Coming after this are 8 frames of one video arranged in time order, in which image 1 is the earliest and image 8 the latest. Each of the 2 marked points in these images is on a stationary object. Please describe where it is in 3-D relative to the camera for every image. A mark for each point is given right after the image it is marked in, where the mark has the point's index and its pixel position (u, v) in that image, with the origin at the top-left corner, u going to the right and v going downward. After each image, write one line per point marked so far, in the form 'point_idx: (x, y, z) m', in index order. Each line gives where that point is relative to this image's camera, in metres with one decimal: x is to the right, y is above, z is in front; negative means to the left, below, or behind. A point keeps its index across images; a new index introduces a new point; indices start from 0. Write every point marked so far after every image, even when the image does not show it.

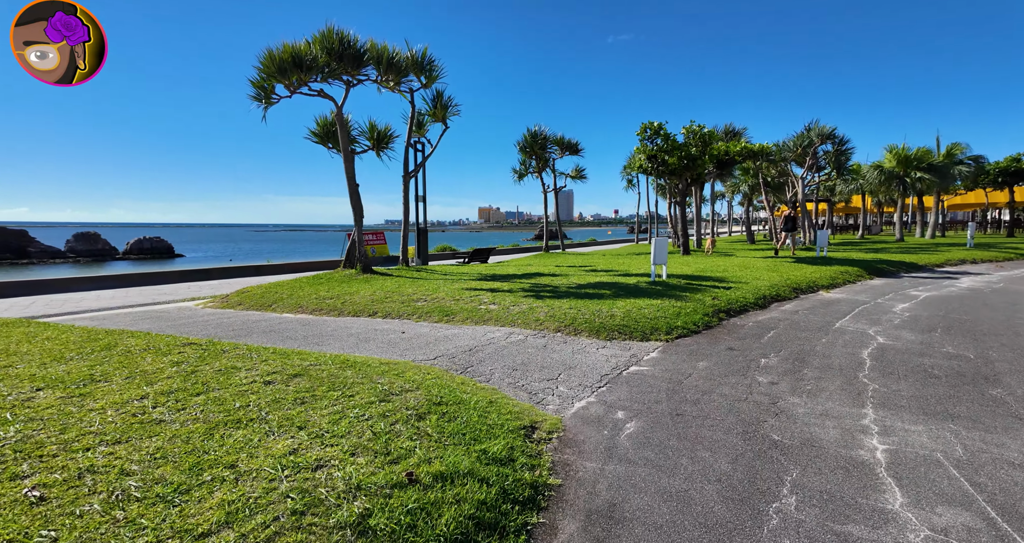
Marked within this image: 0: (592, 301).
0: (+1.3, -0.5, +8.5) m
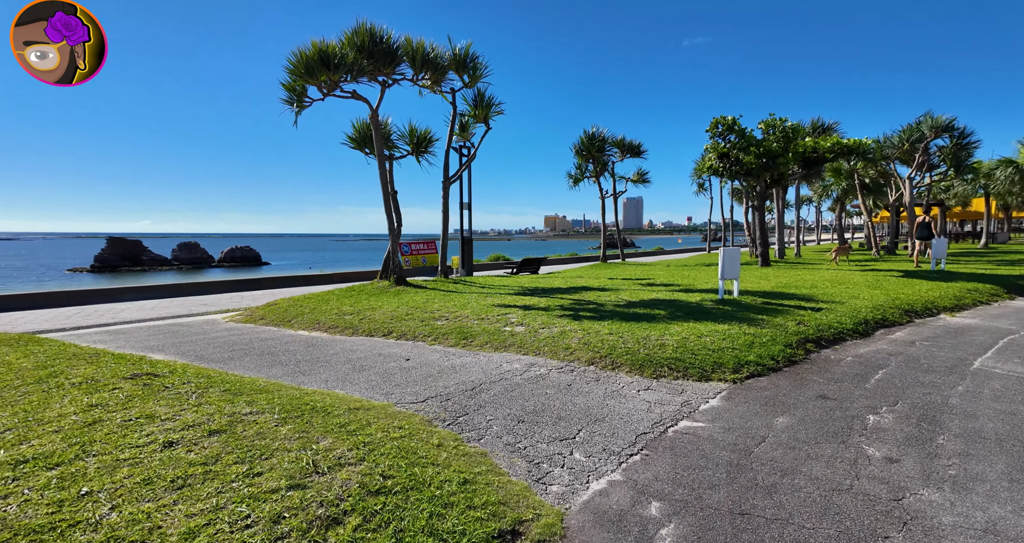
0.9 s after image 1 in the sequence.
0: (+1.7, -0.8, +7.0) m
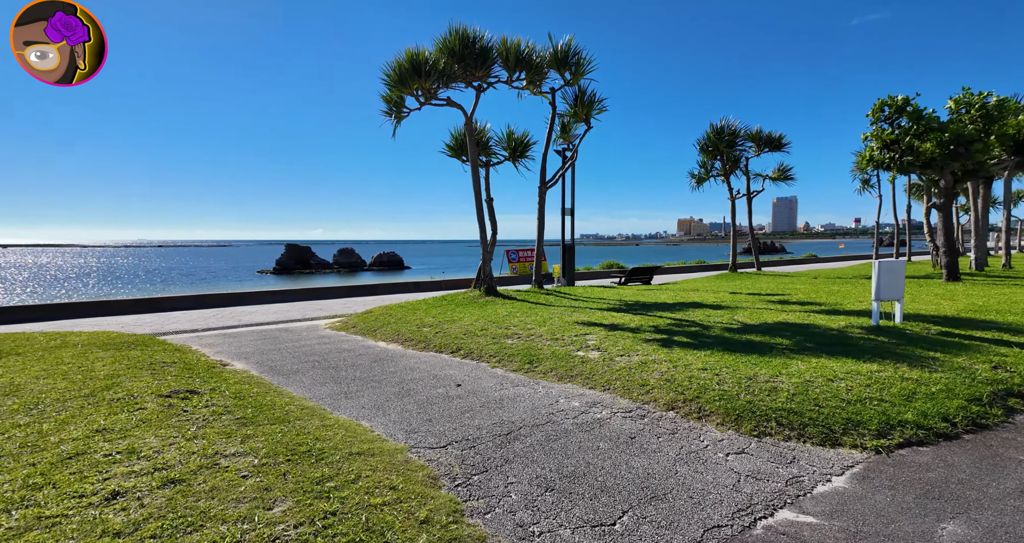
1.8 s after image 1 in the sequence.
0: (+2.5, -1.0, +5.6) m
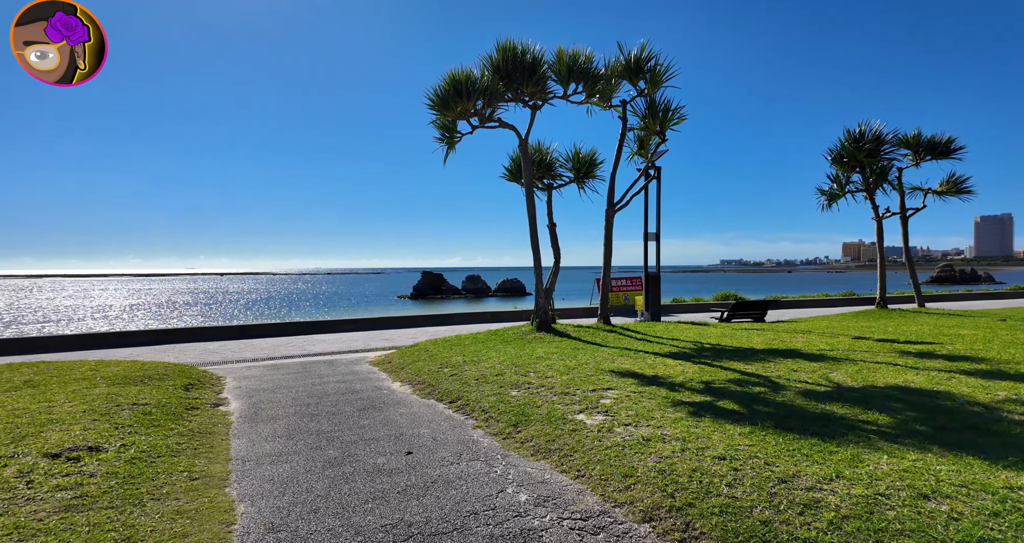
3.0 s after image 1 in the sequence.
0: (+2.1, -1.3, +3.9) m
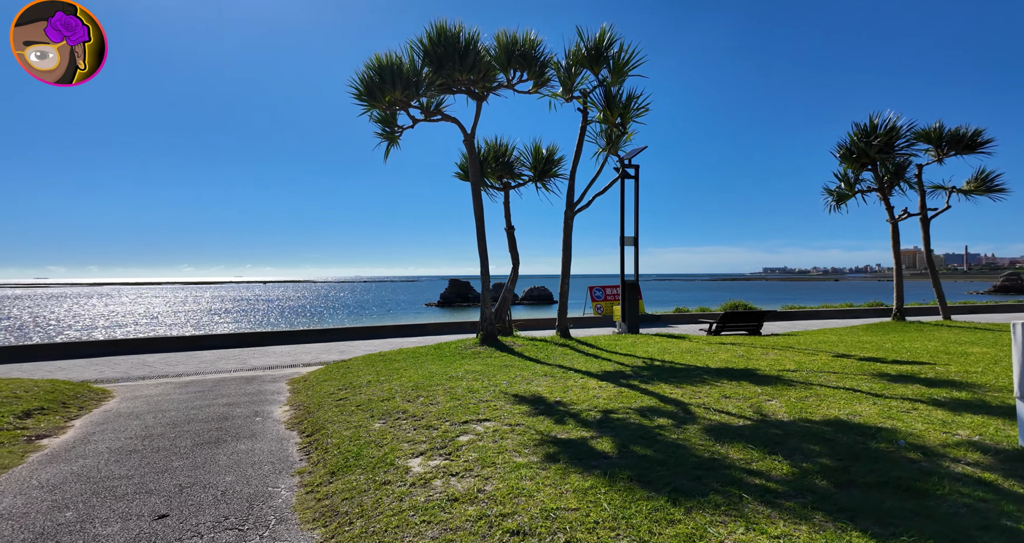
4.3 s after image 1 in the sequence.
0: (+0.7, -1.4, +2.9) m
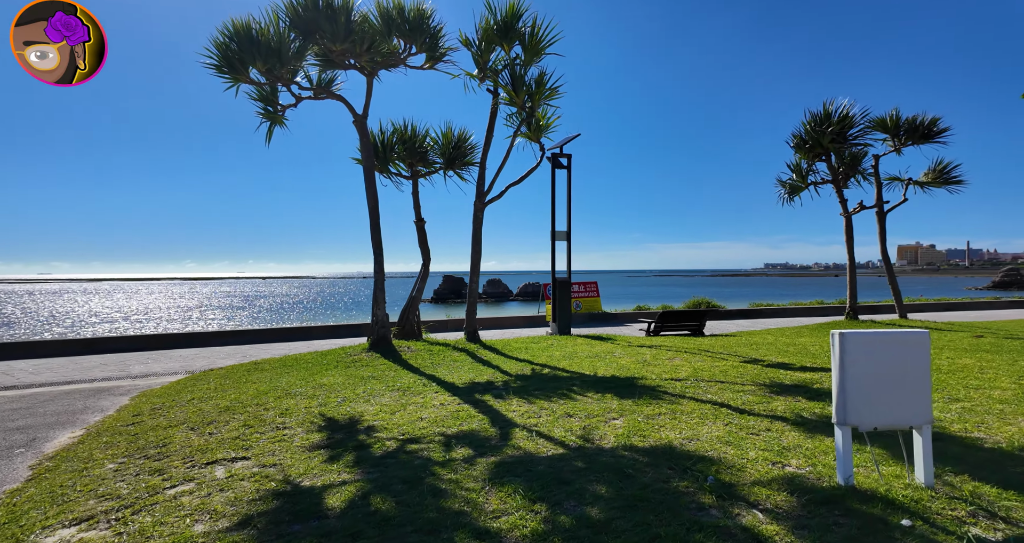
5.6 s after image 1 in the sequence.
0: (-1.2, -1.5, +2.2) m
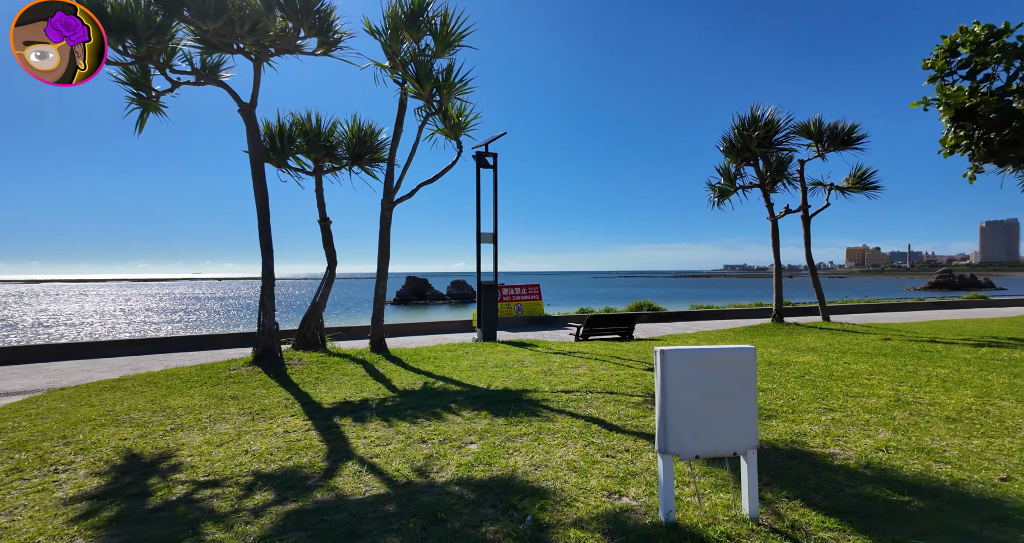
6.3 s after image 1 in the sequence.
0: (-2.4, -1.6, +1.6) m
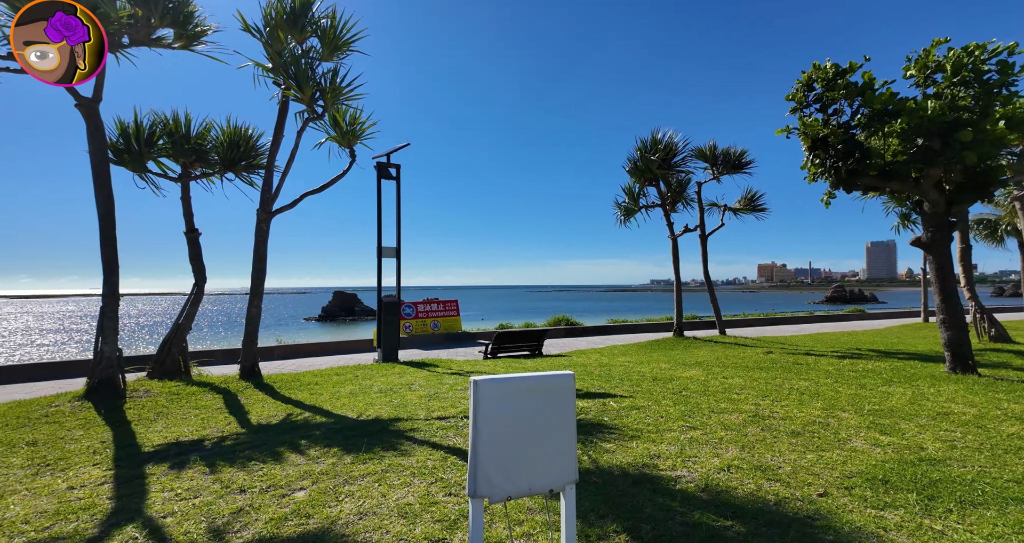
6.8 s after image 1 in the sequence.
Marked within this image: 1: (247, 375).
0: (-3.4, -1.7, +0.8) m
1: (-5.3, -2.0, +10.3) m
